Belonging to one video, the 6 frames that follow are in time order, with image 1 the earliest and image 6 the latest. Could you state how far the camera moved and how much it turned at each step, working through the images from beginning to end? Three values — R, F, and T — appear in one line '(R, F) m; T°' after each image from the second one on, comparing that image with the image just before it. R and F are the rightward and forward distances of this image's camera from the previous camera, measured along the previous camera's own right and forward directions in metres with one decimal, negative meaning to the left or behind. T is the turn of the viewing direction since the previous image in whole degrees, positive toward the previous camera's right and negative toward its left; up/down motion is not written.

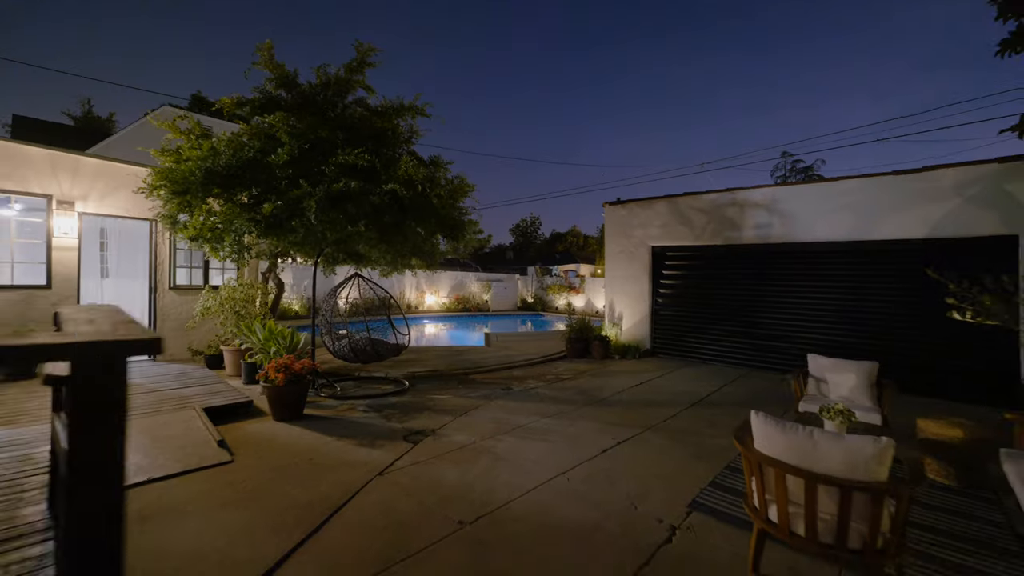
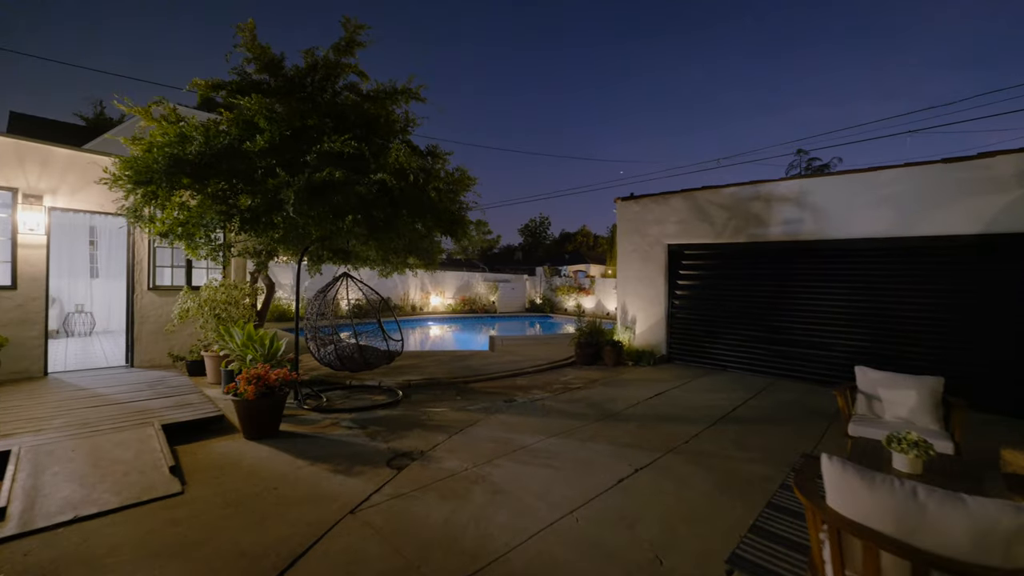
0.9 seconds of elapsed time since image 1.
(+0.1, +0.5) m; -1°
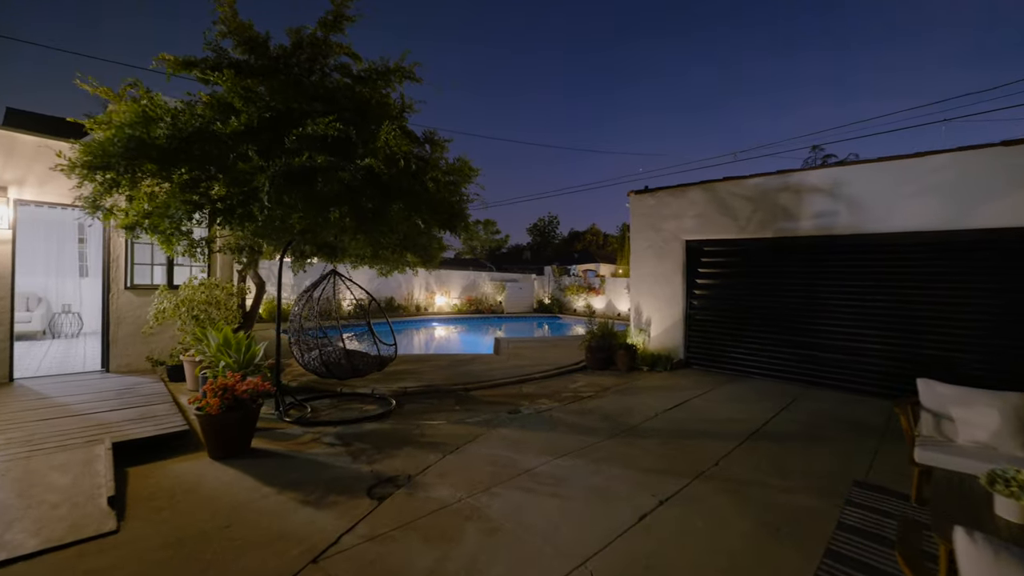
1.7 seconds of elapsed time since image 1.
(+0.1, +0.5) m; -1°
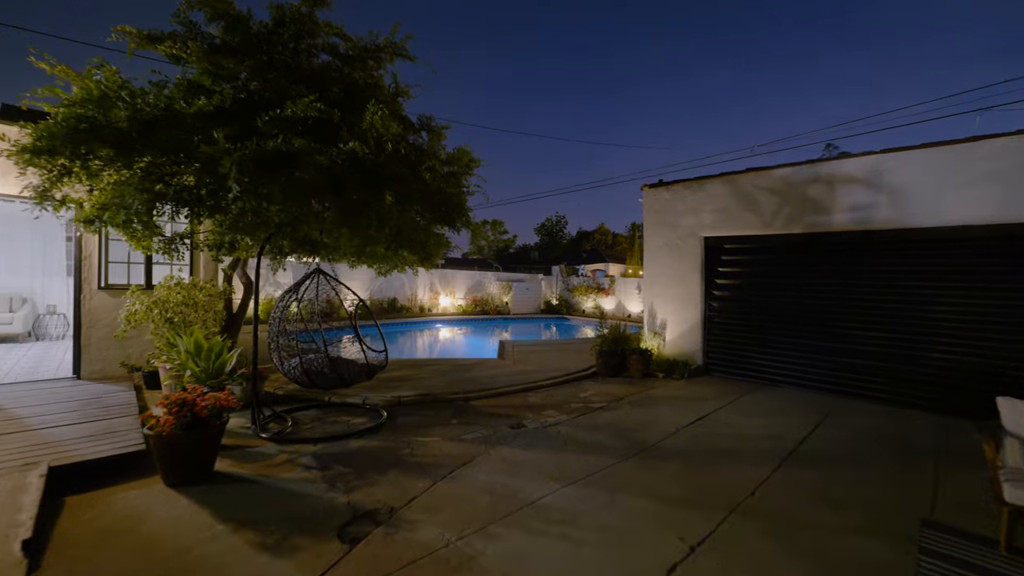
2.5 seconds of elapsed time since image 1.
(0.0, +0.5) m; -1°
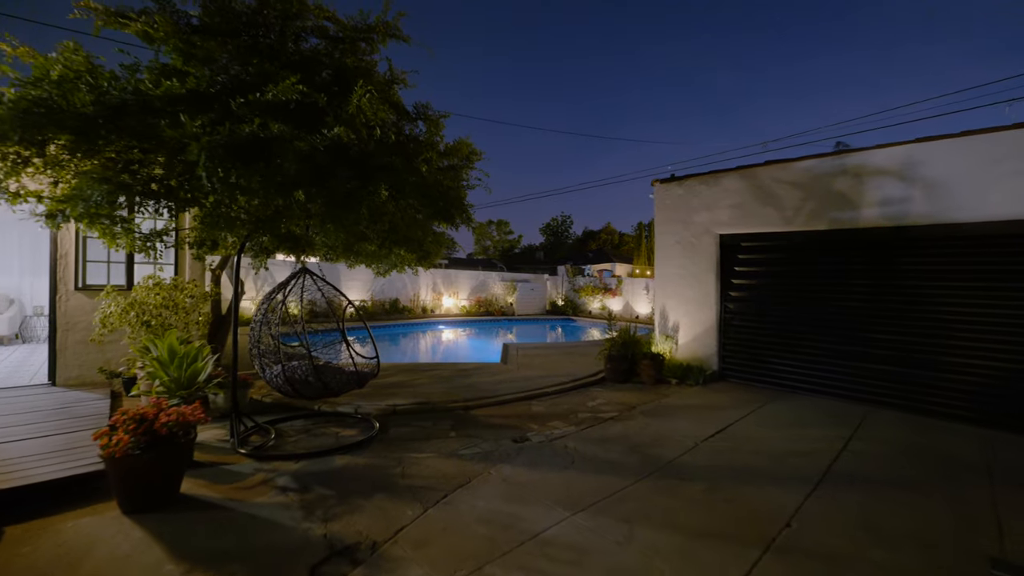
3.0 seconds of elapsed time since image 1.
(0.0, +0.4) m; -1°
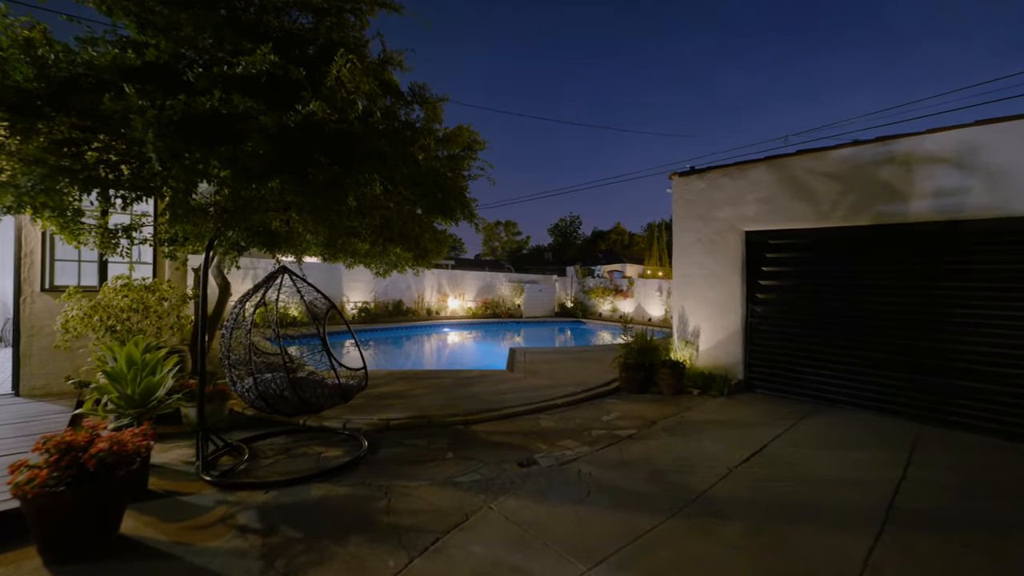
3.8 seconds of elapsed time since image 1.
(0.0, +0.5) m; -1°
